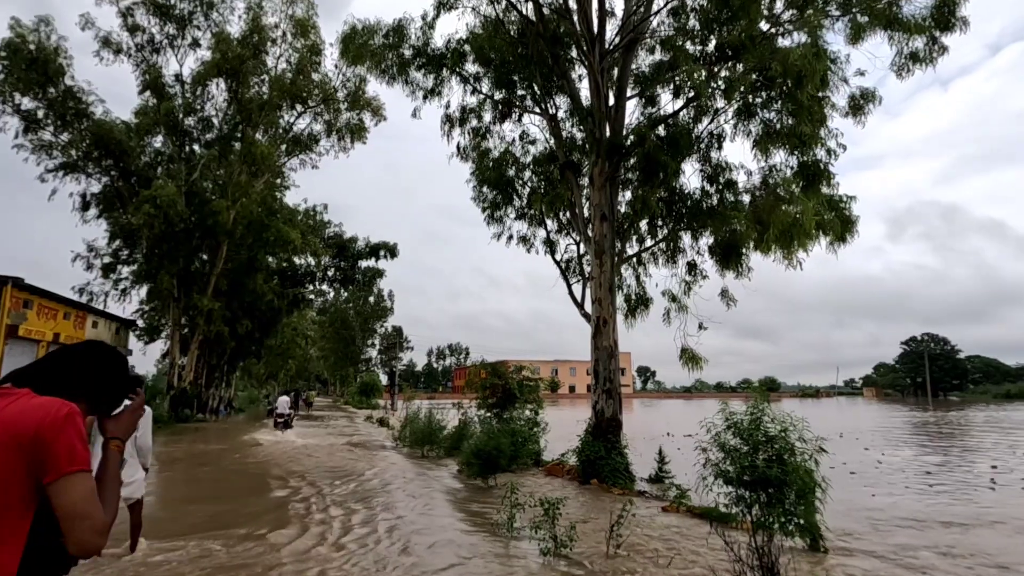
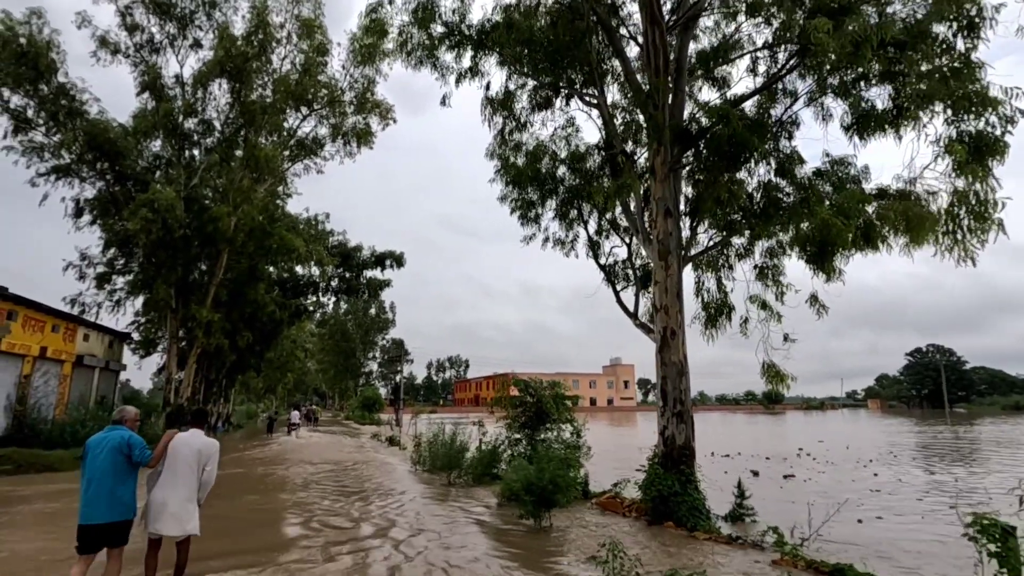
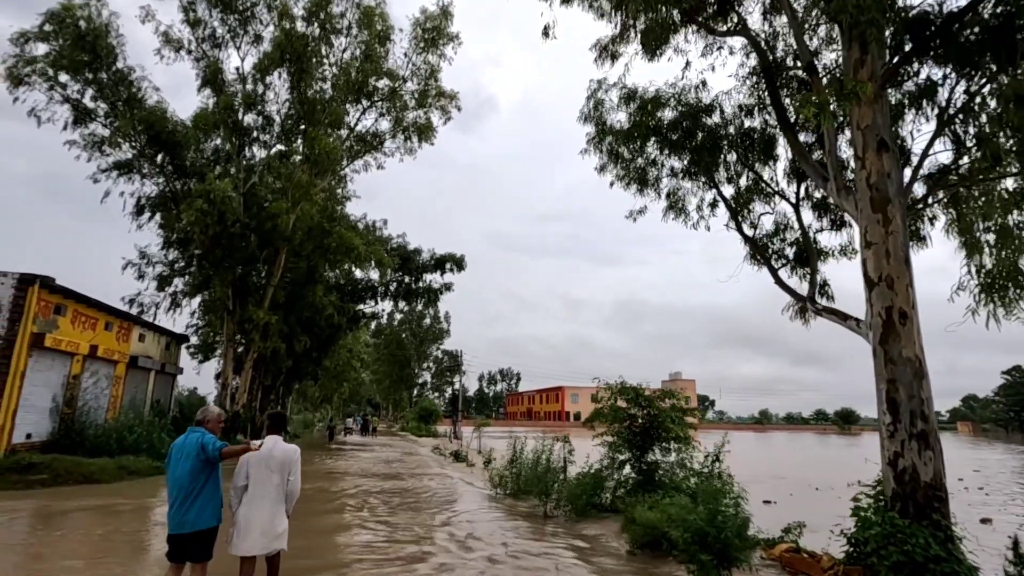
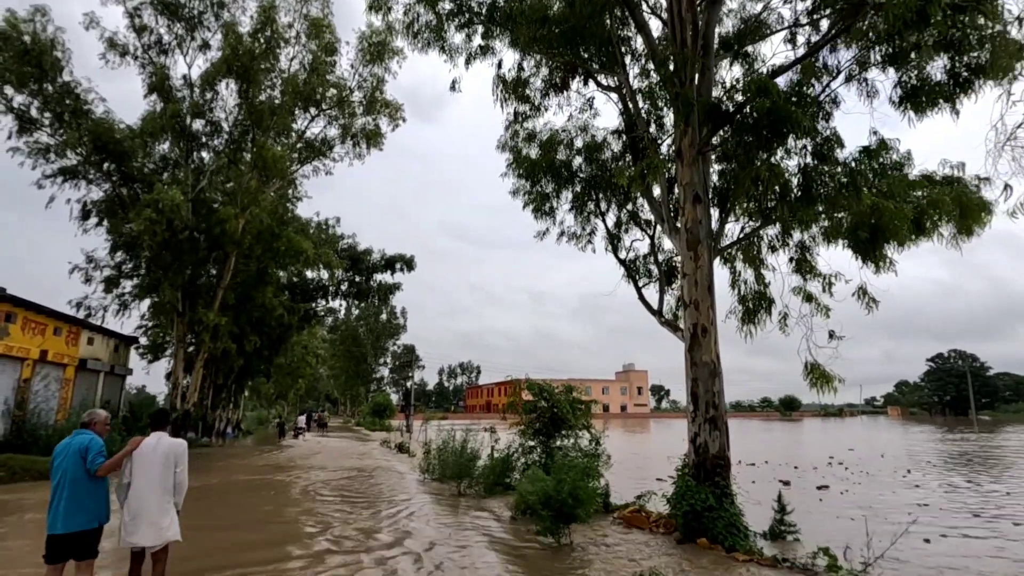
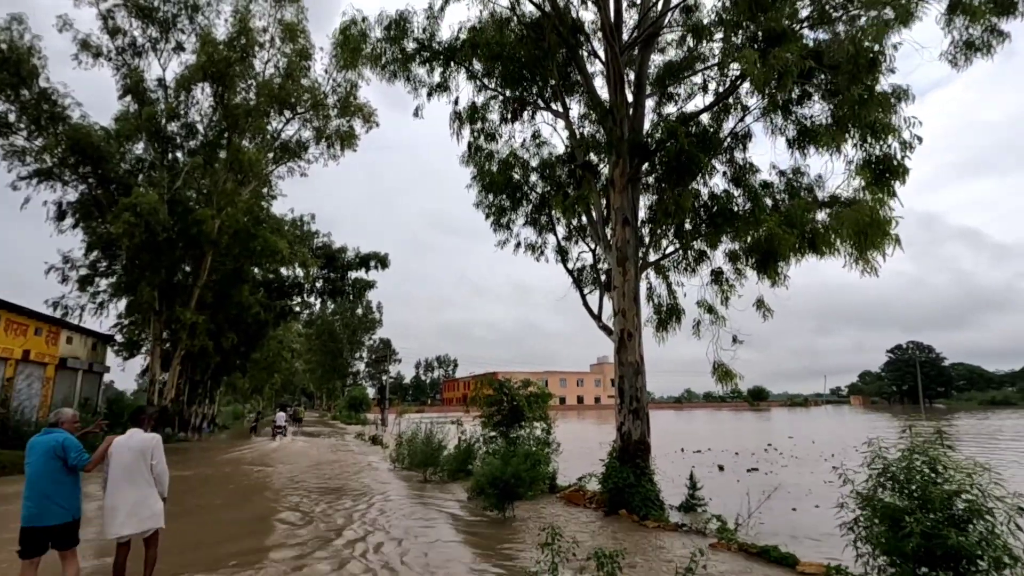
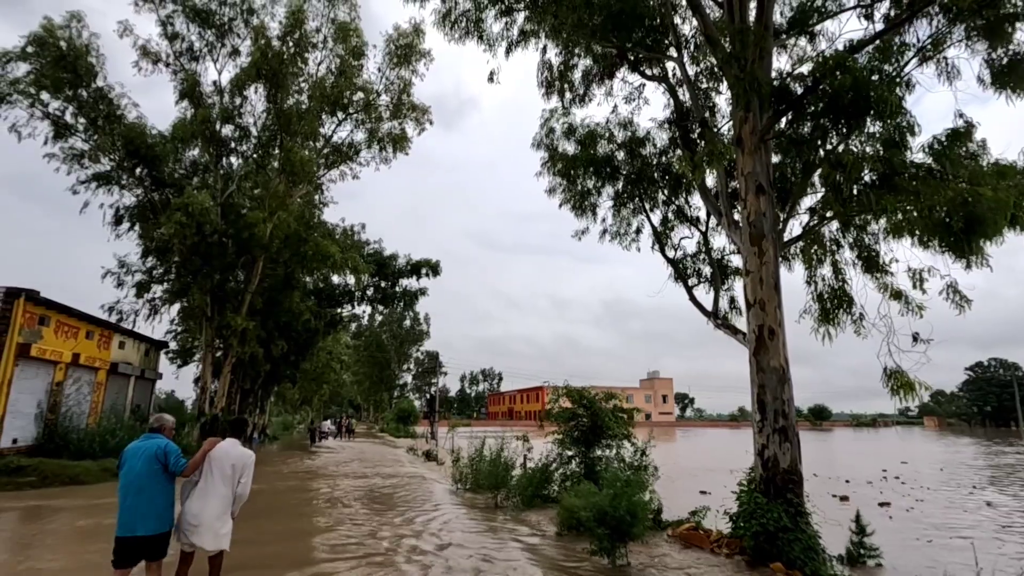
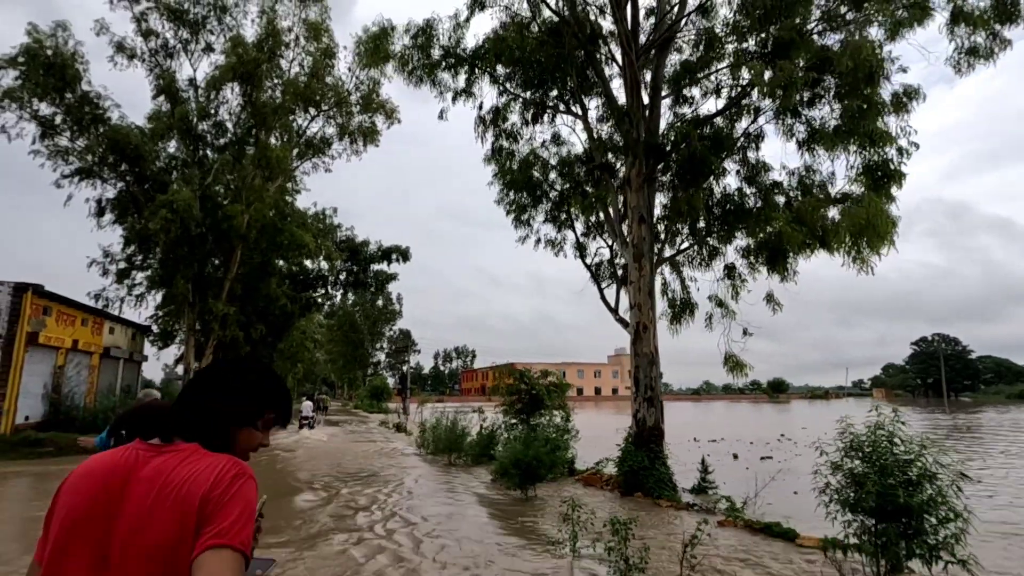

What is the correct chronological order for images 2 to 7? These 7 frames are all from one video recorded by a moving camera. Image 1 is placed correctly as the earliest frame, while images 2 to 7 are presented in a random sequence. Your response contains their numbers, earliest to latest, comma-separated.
7, 5, 2, 4, 6, 3
